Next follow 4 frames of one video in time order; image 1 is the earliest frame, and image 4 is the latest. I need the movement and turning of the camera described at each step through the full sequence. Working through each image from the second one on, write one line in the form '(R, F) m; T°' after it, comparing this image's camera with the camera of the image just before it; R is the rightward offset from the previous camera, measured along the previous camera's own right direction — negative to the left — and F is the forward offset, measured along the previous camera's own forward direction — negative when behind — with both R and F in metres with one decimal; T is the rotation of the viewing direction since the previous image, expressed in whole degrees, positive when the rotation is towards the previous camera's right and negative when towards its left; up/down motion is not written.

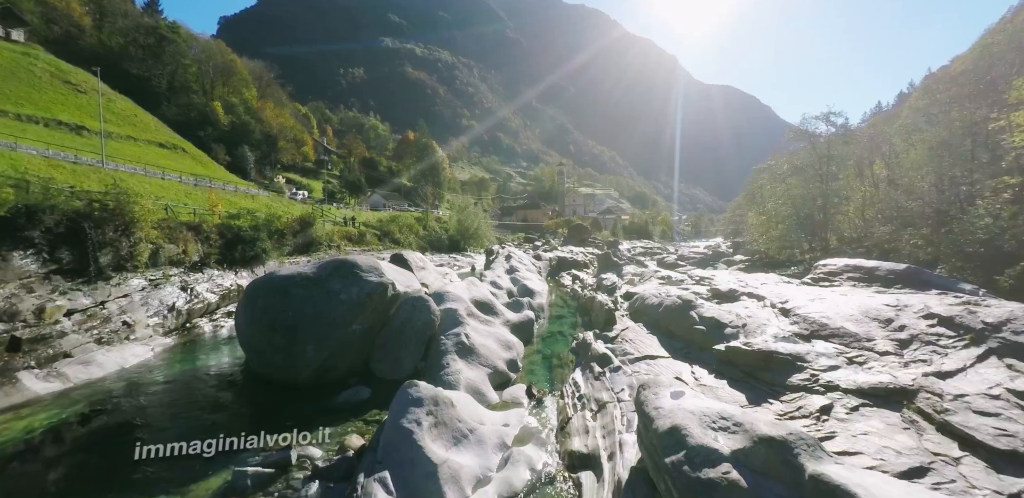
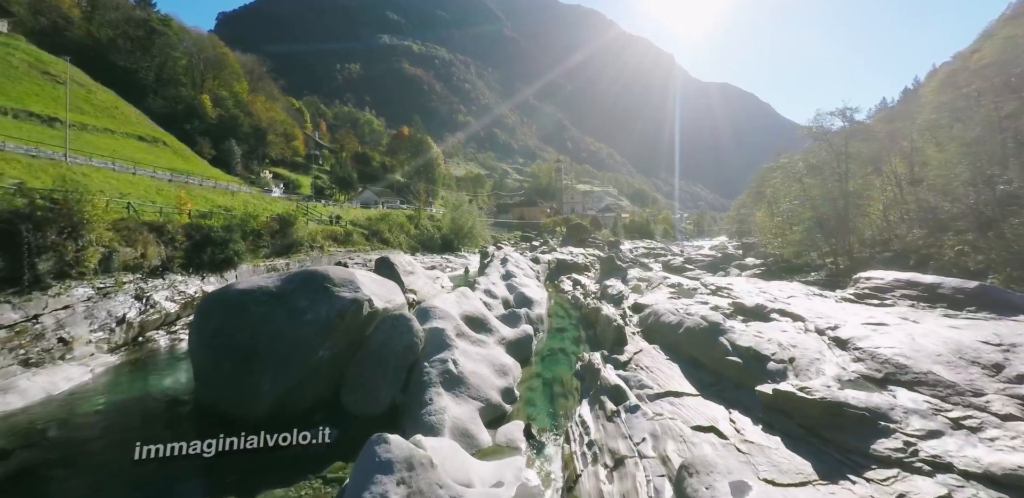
(0.0, +1.6) m; 0°
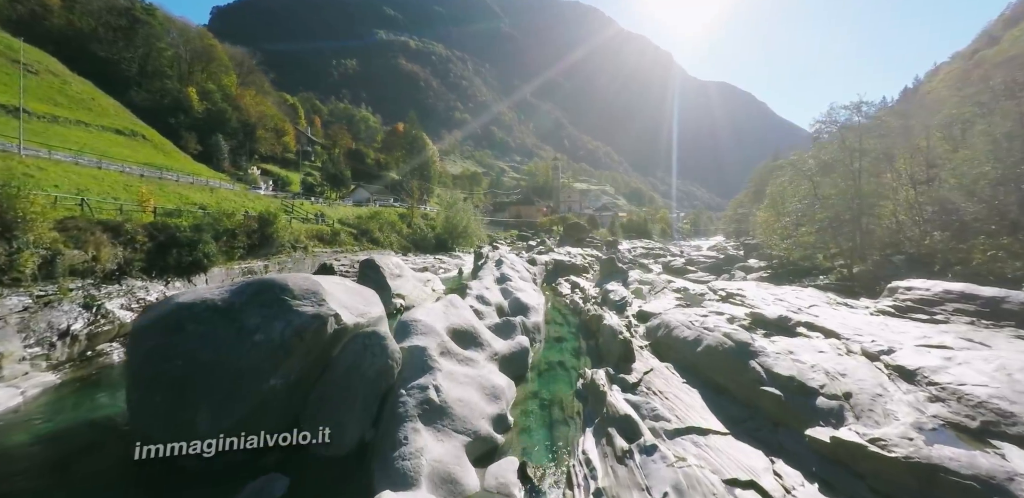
(+0.1, +1.4) m; +1°
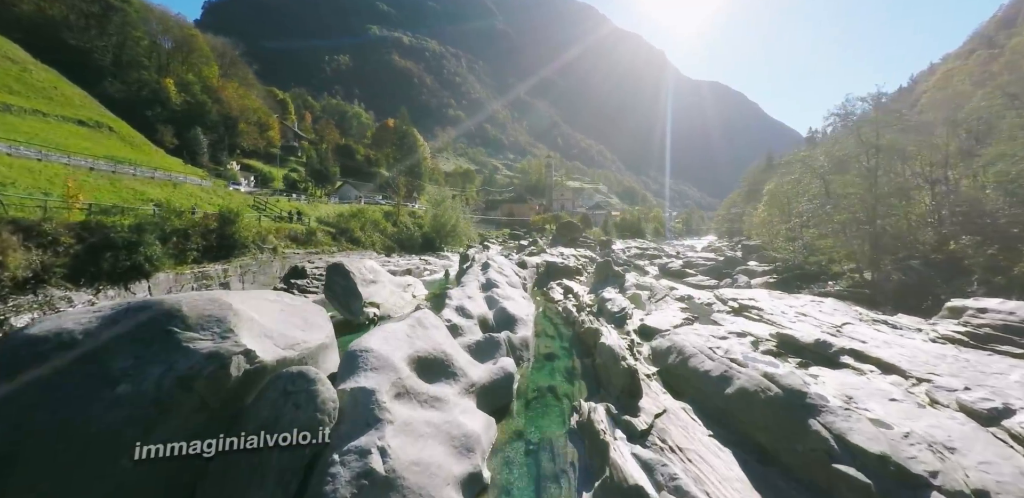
(+0.3, +2.0) m; +1°
